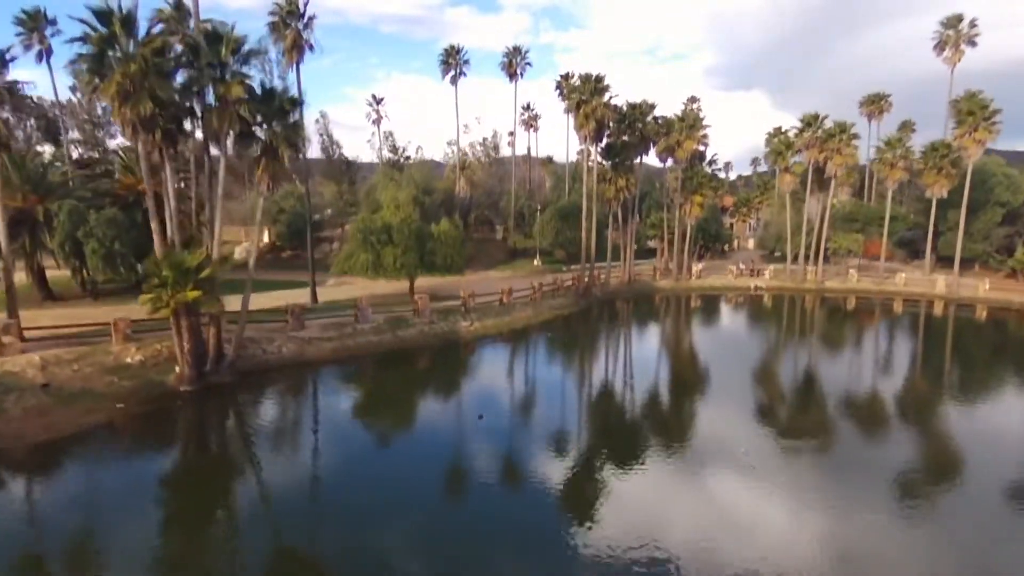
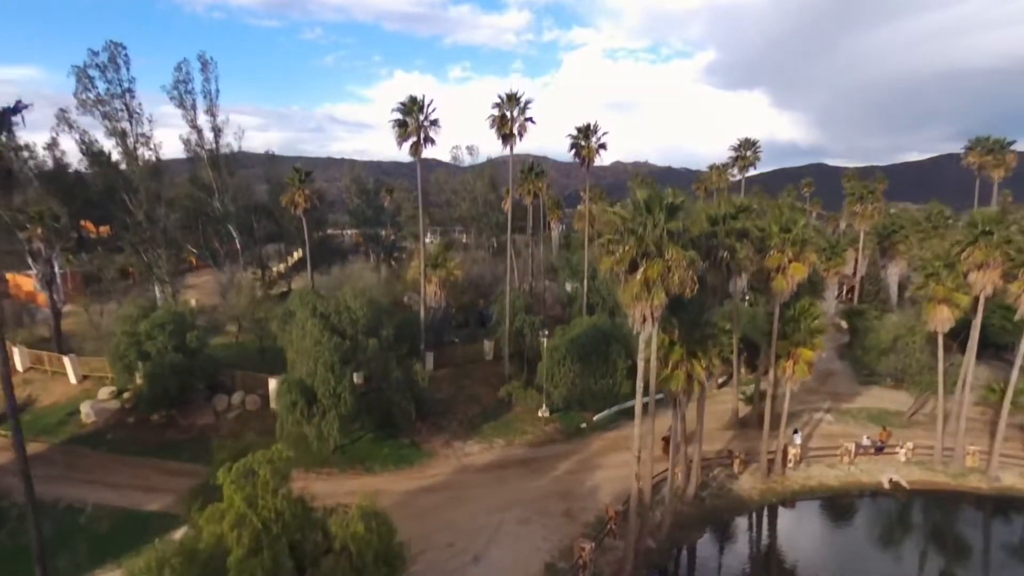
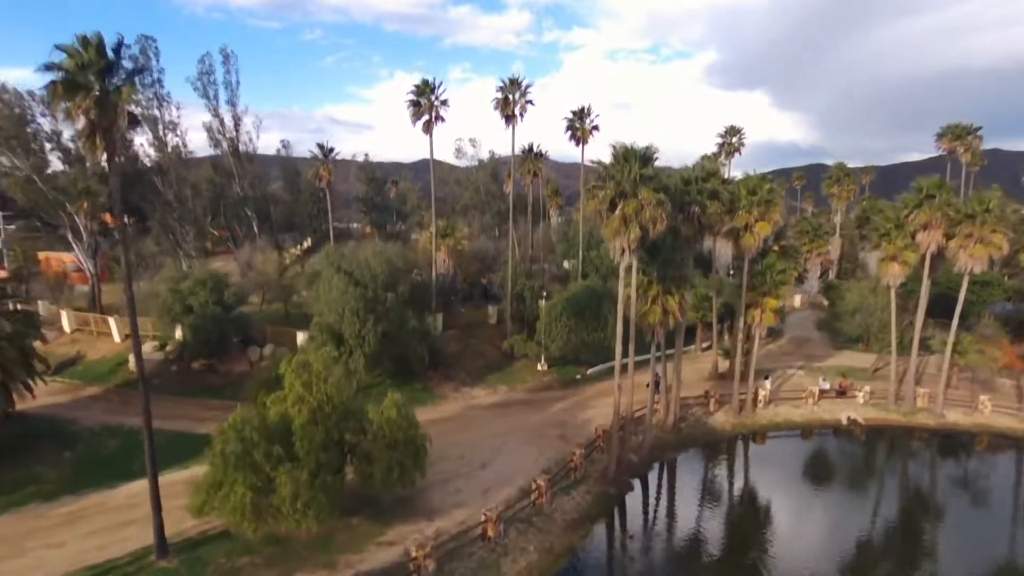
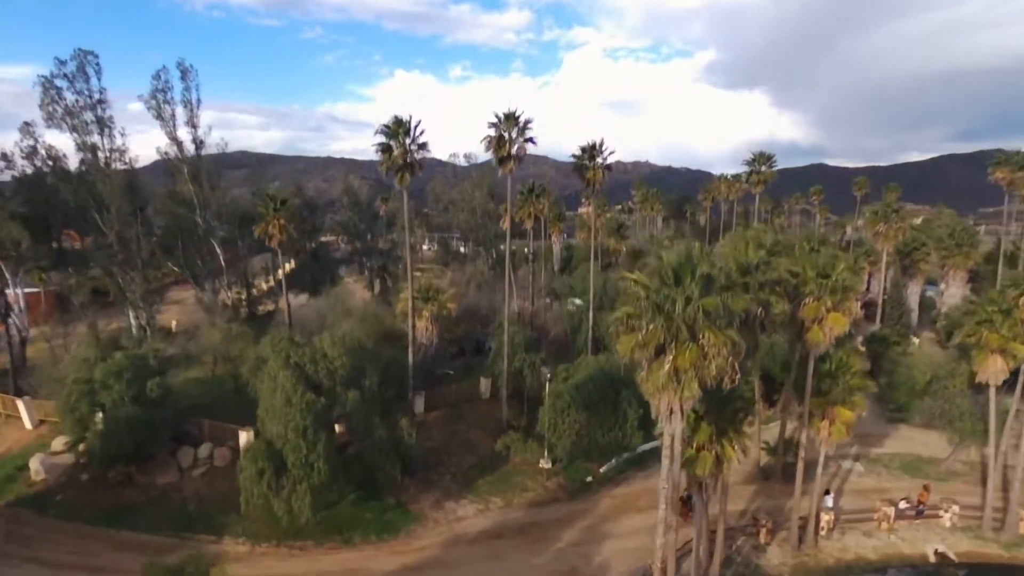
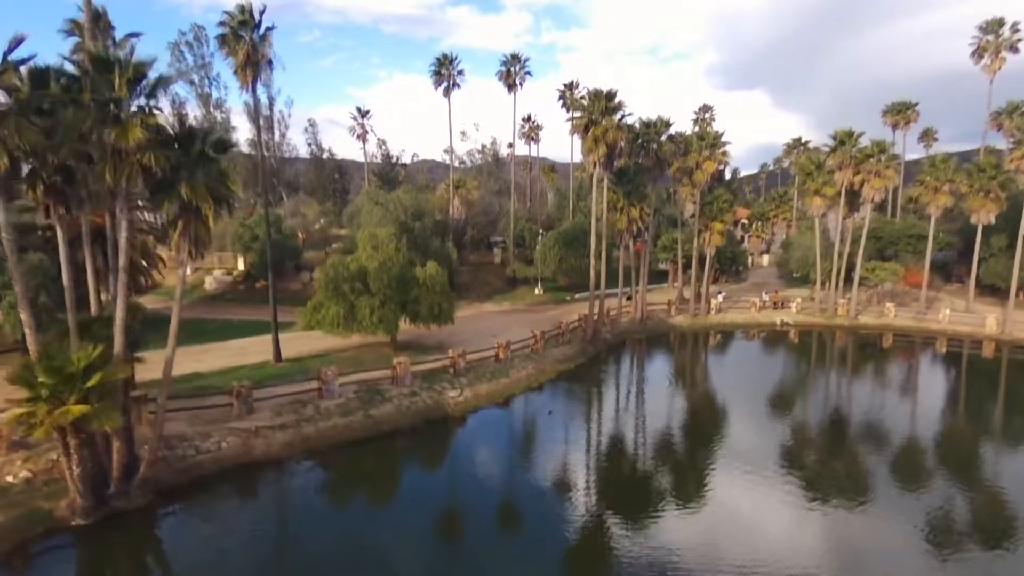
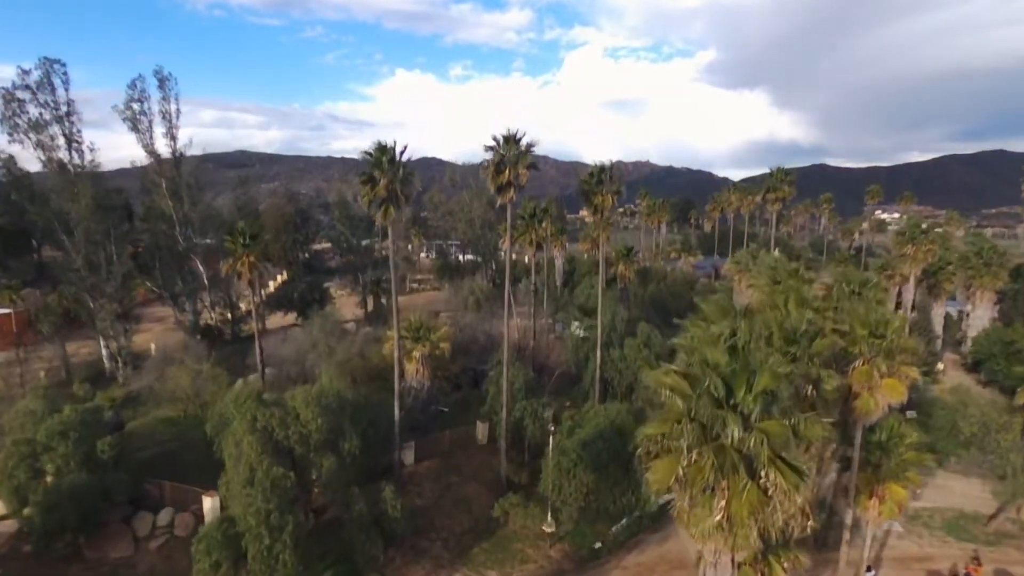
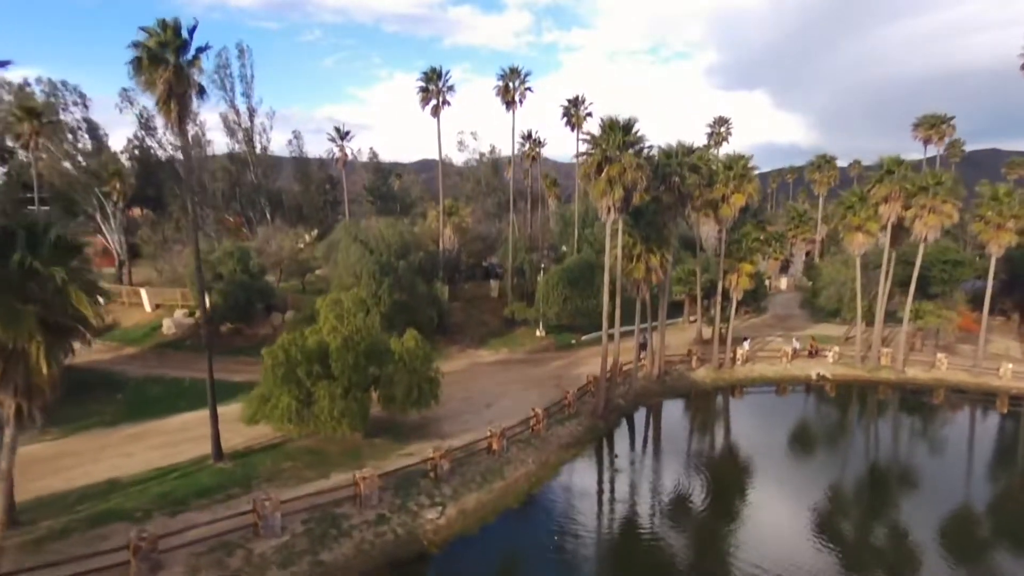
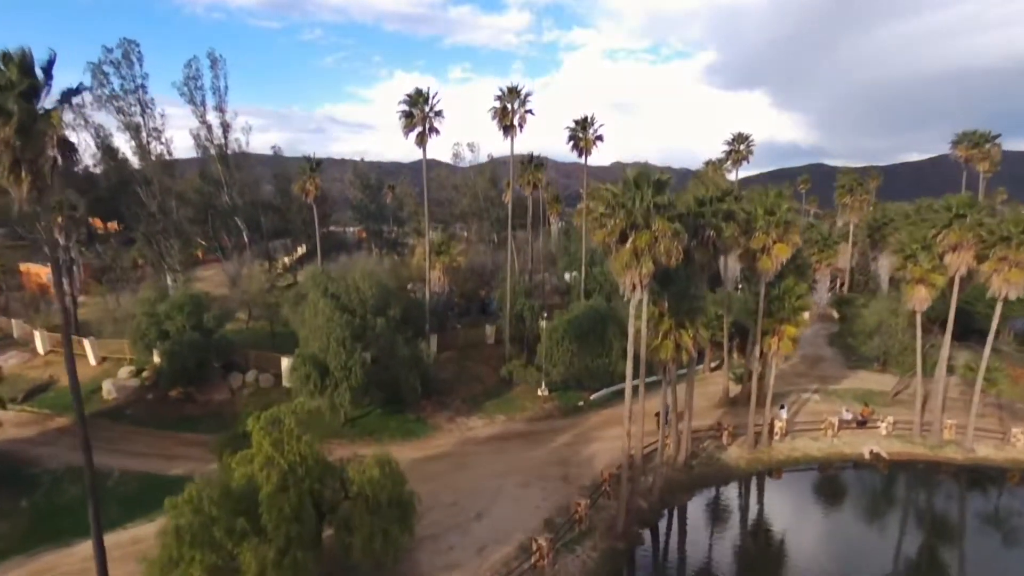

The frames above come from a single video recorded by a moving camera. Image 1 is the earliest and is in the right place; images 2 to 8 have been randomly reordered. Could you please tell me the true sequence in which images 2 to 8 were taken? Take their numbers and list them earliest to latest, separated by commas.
5, 7, 3, 8, 2, 4, 6
